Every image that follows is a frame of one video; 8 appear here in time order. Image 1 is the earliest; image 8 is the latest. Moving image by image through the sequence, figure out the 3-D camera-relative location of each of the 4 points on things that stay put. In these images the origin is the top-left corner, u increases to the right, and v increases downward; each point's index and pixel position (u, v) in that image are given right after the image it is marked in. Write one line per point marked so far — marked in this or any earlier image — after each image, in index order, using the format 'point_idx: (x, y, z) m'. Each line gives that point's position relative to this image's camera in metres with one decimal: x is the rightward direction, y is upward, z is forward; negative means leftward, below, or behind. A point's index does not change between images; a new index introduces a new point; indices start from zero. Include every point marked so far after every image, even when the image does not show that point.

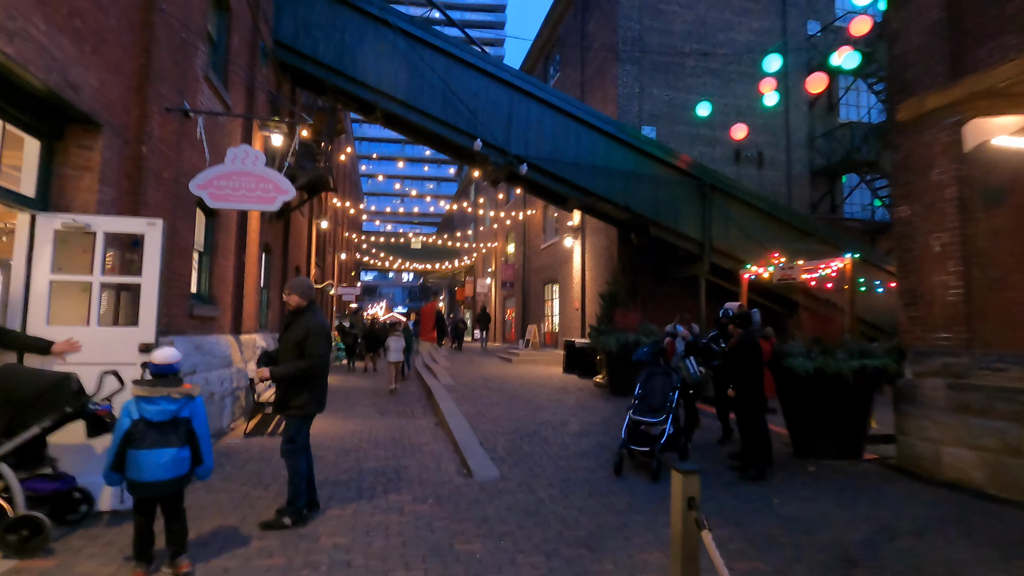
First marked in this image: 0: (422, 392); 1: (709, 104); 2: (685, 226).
0: (-2.4, -2.7, +14.1) m
1: (+4.8, +4.4, +12.9) m
2: (+4.1, +1.5, +12.8) m
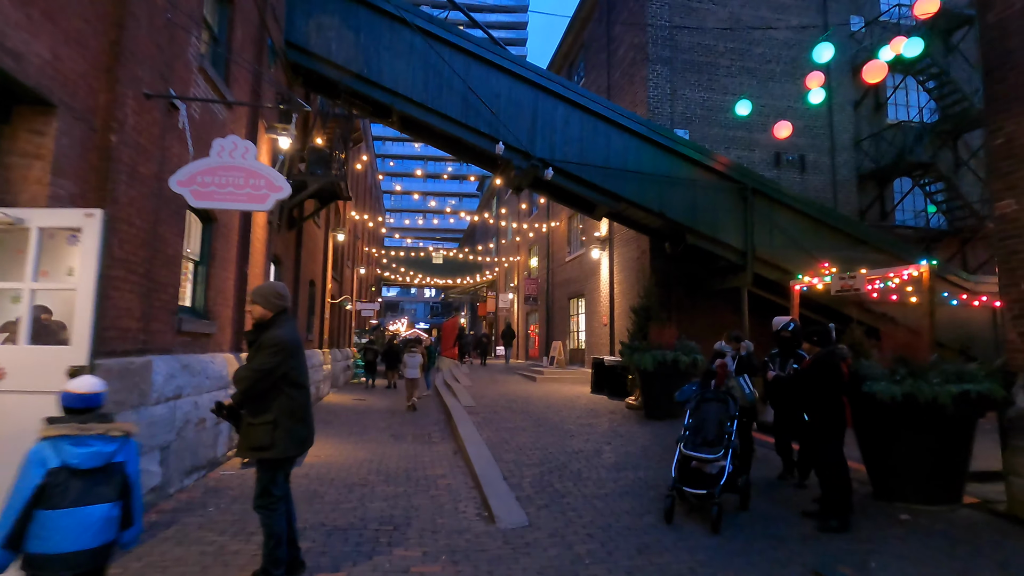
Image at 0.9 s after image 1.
0: (-1.8, -3.1, +13.2) m
1: (+5.3, +4.1, +11.9) m
2: (+4.7, +1.2, +11.7) m
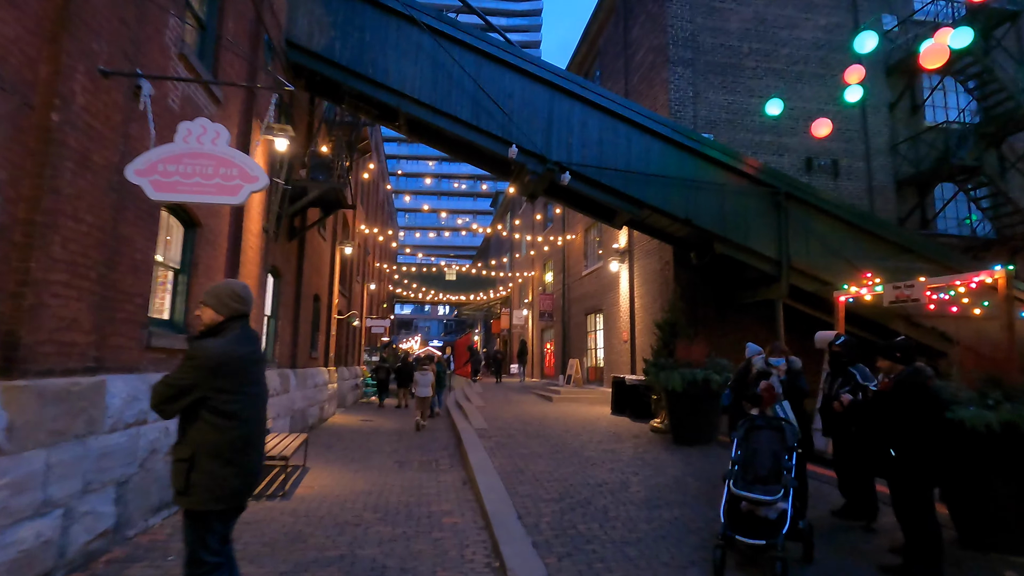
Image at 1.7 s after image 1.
0: (-1.4, -3.4, +12.4) m
1: (+5.6, +3.9, +11.1) m
2: (+4.9, +0.9, +10.8) m
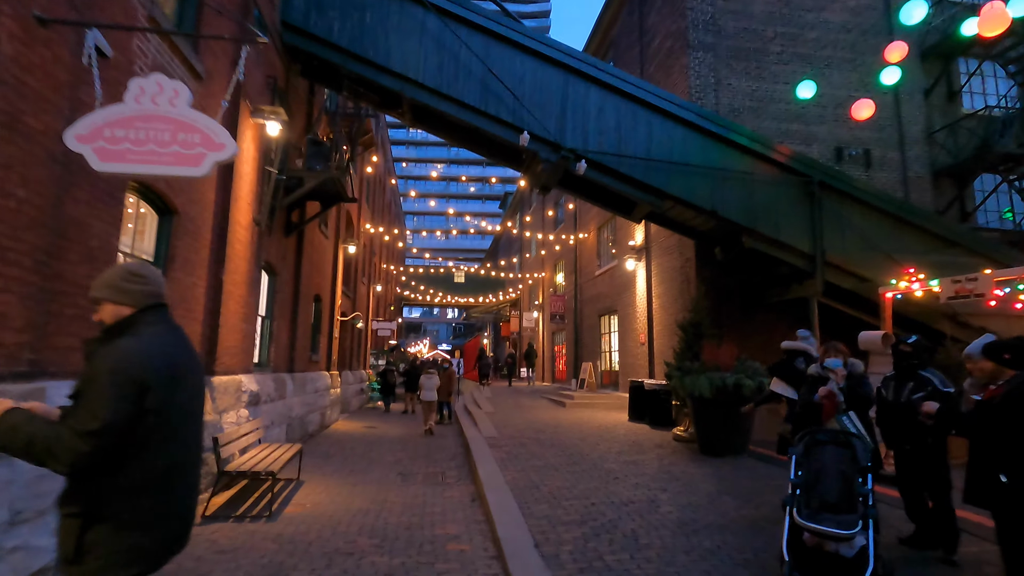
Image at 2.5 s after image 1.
0: (-1.2, -3.4, +11.6) m
1: (+5.8, +3.9, +10.3) m
2: (+5.2, +1.0, +10.0) m
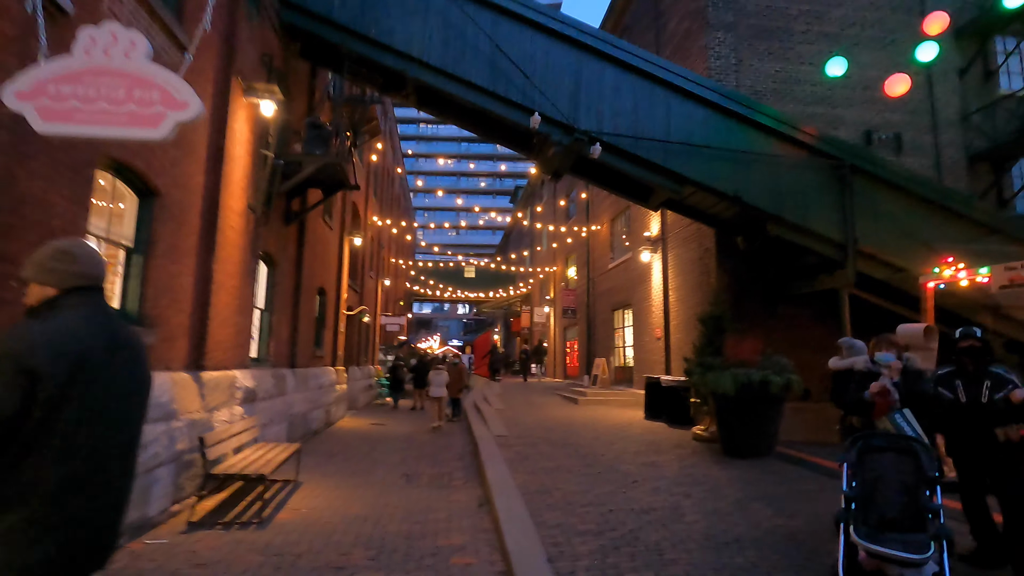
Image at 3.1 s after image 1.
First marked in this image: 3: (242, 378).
0: (-0.9, -3.2, +11.1) m
1: (+6.0, +4.1, +9.6) m
2: (+5.3, +1.2, +9.4) m
3: (-3.7, -1.2, +7.3) m
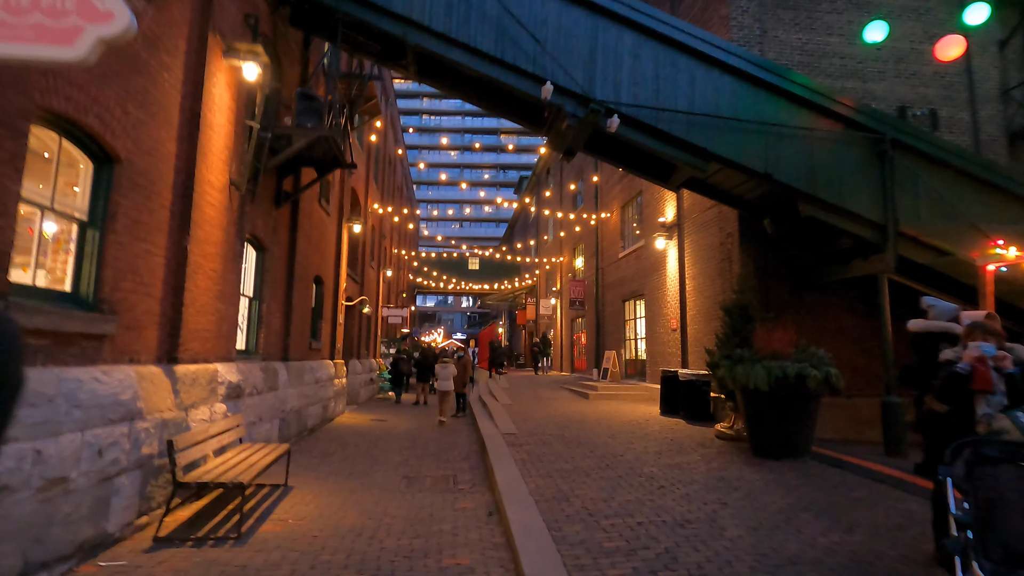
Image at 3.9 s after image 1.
0: (-0.8, -3.0, +10.5) m
1: (+6.1, +4.3, +8.8) m
2: (+5.5, +1.4, +8.6) m
3: (-3.5, -1.0, +6.6) m
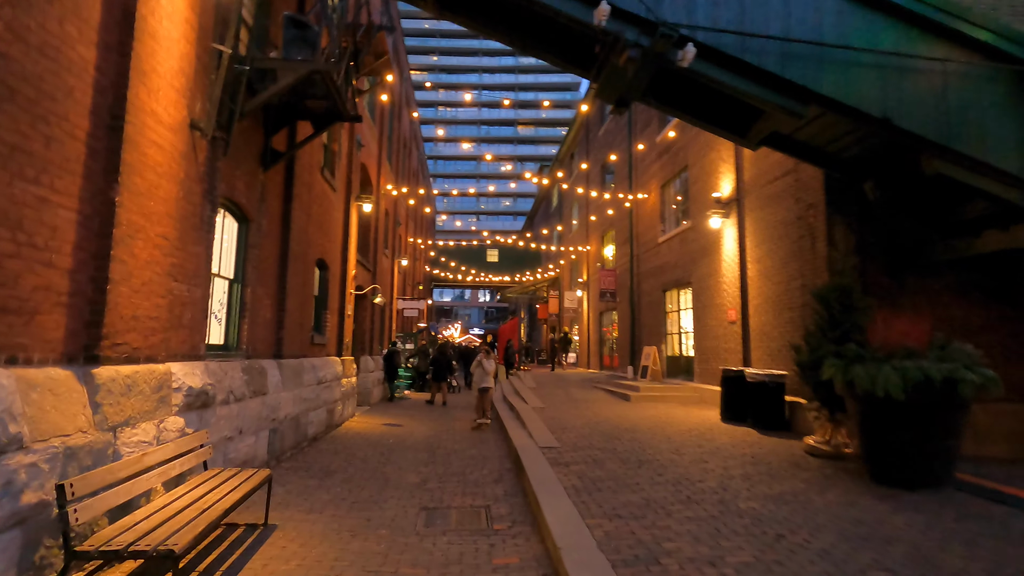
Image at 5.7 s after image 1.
0: (-0.1, -2.7, +8.7) m
1: (+6.7, +4.6, +6.8) m
2: (+6.1, +1.7, +6.6) m
3: (-3.0, -0.8, +4.9) m
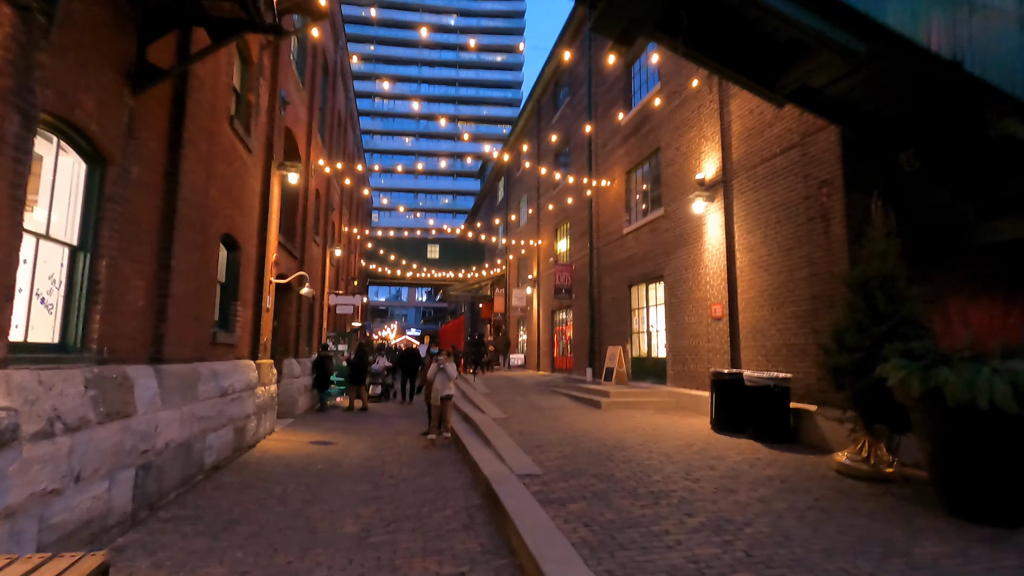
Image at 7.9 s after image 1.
0: (-0.6, -2.5, +6.9) m
1: (+6.5, +4.8, +5.8) m
2: (+5.9, +1.8, +5.6) m
3: (-3.0, -0.6, +2.8) m
